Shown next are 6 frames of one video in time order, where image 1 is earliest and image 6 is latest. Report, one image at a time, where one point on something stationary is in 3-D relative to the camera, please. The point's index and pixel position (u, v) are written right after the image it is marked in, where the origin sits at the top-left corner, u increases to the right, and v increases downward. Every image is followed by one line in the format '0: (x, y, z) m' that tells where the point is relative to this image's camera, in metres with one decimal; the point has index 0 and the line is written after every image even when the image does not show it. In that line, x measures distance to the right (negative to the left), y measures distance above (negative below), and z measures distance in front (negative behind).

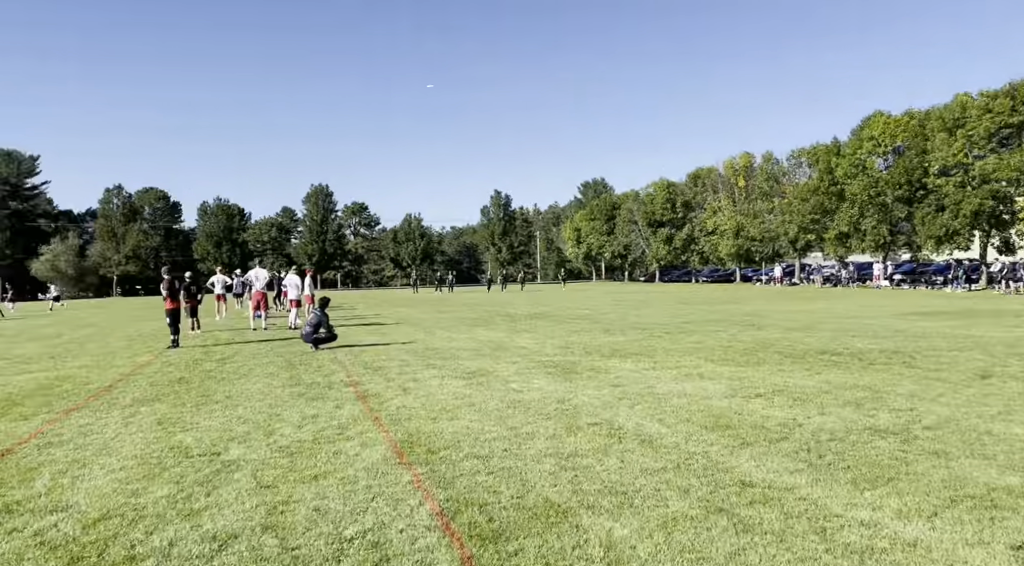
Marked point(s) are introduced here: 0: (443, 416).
0: (-0.7, -1.4, +8.0) m
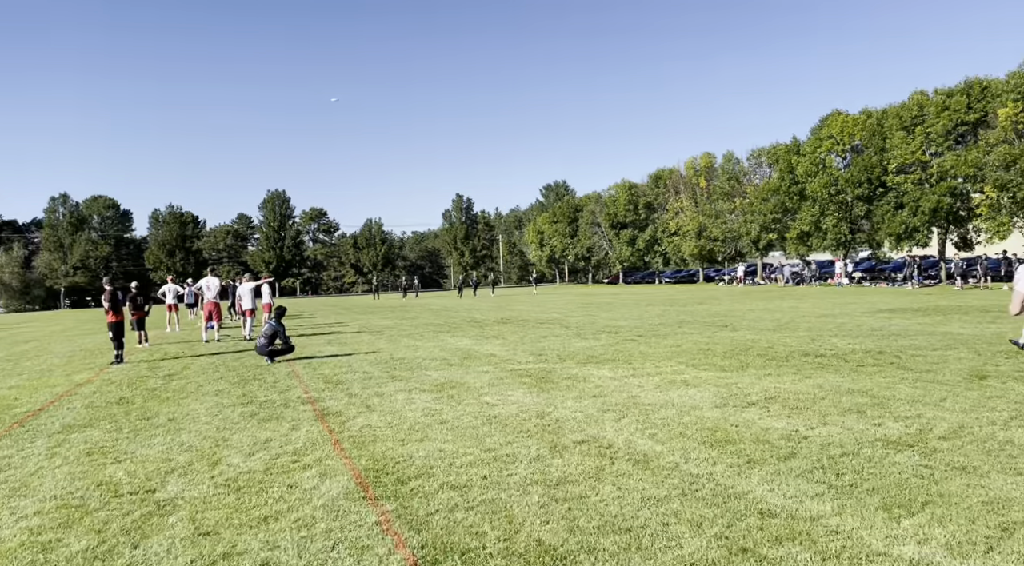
0: (-0.9, -1.4, +7.2) m
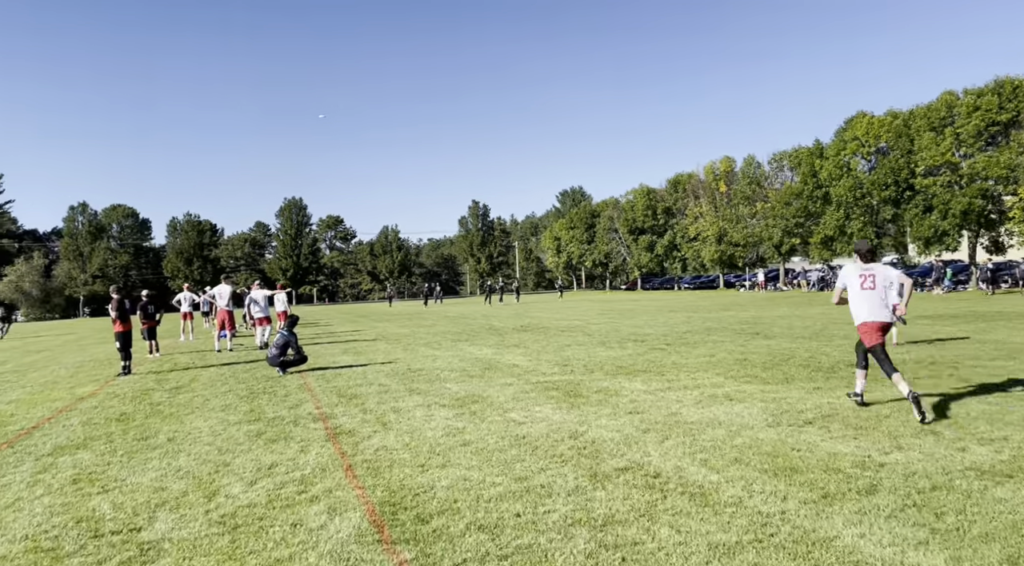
0: (-0.6, -1.5, +6.5) m
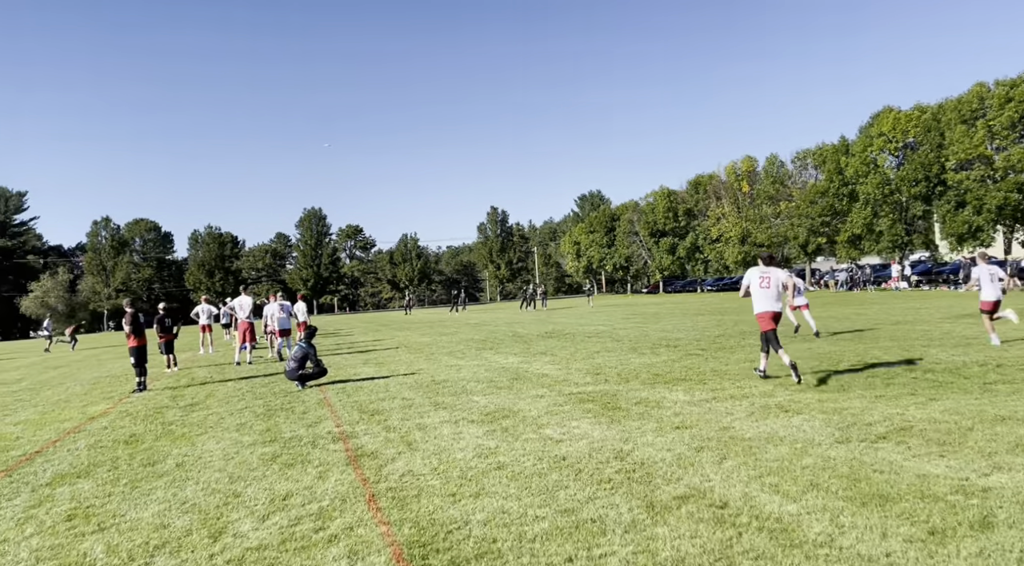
0: (-0.3, -1.5, +5.8) m
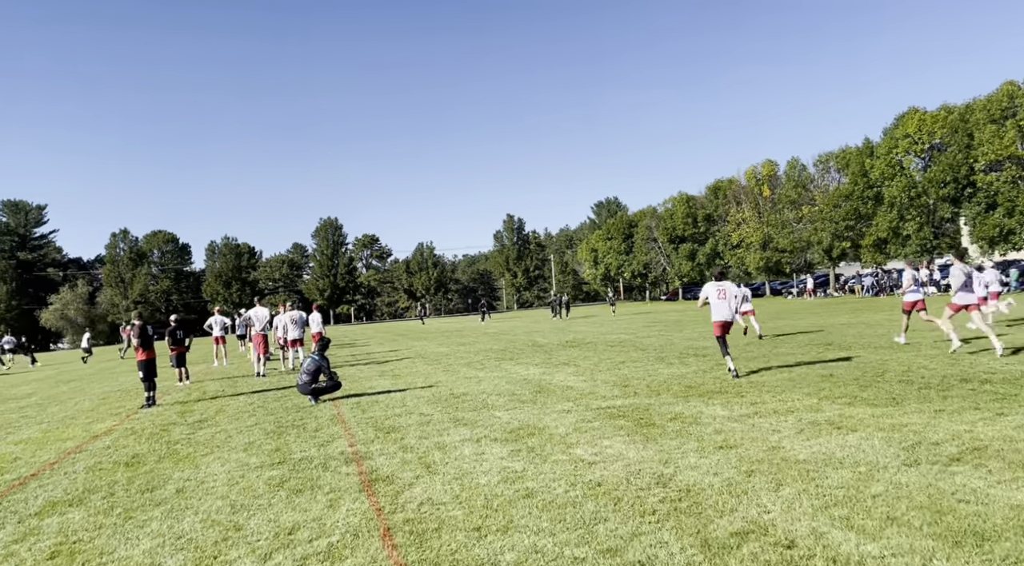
0: (-0.1, -1.6, +5.1) m
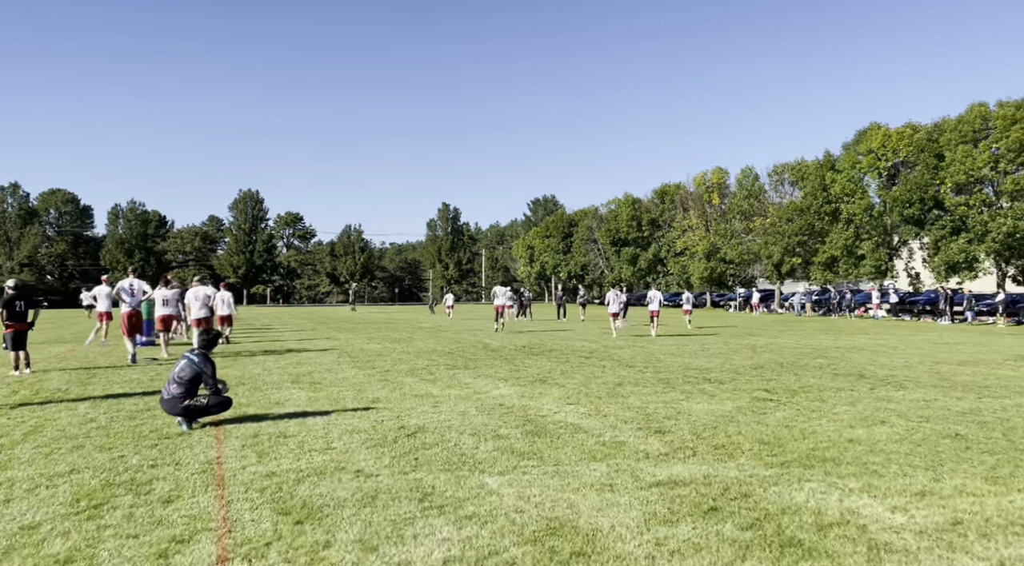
0: (+0.4, -1.5, +1.1) m
